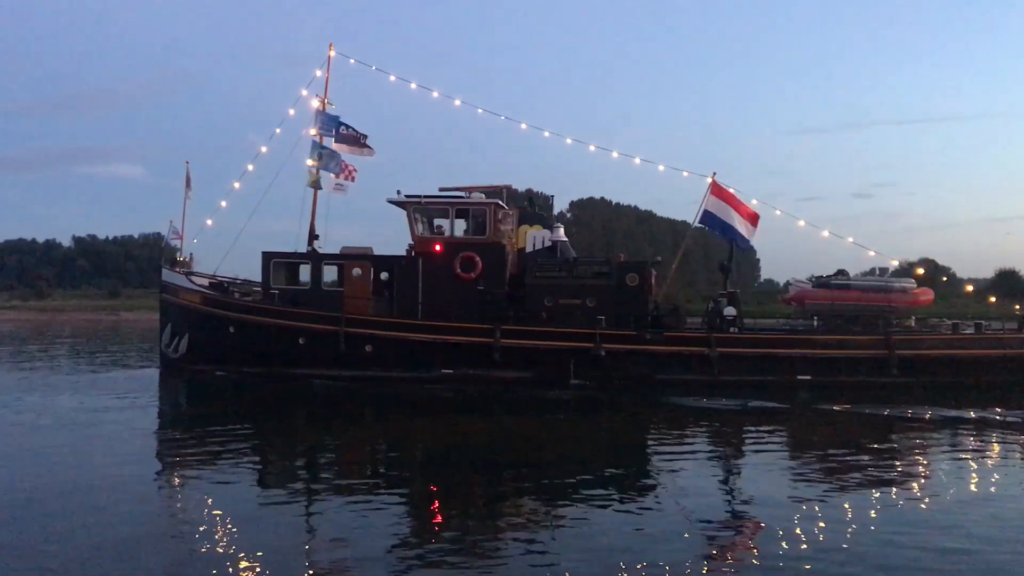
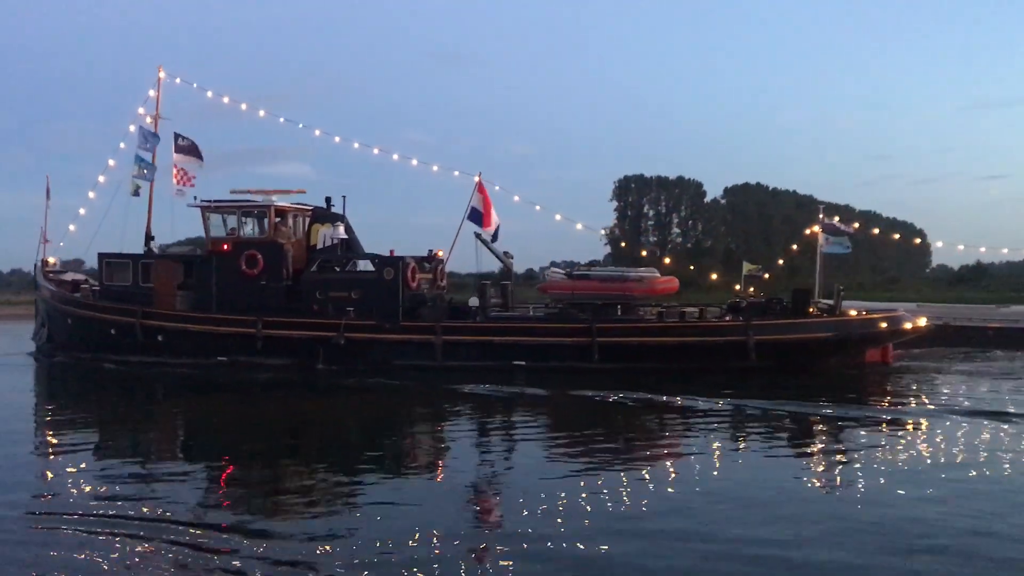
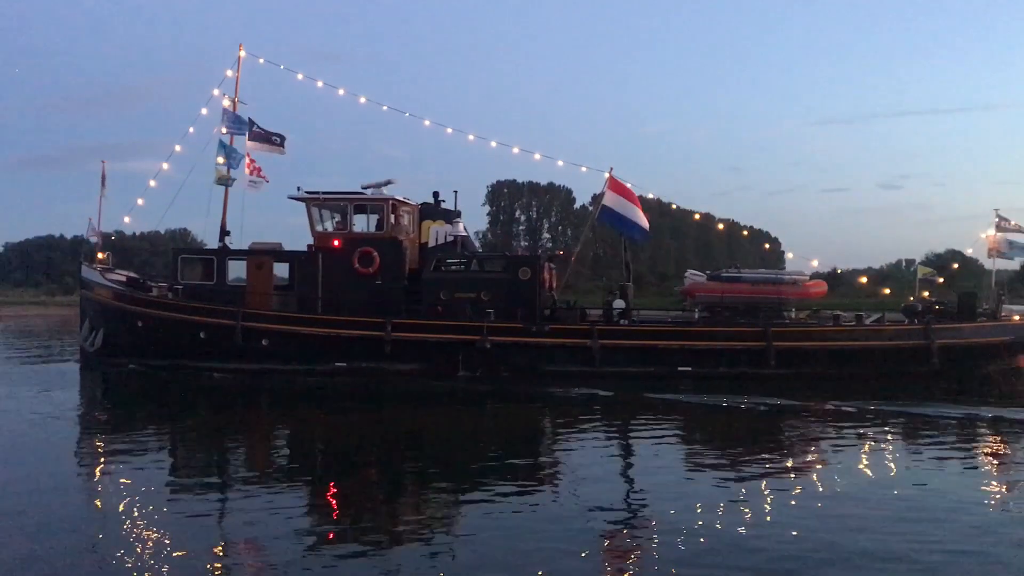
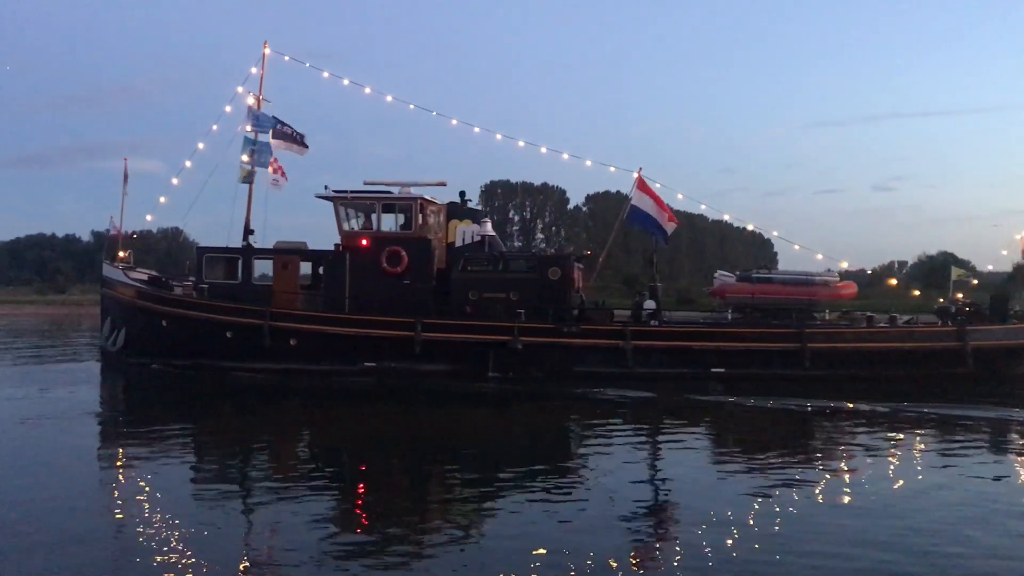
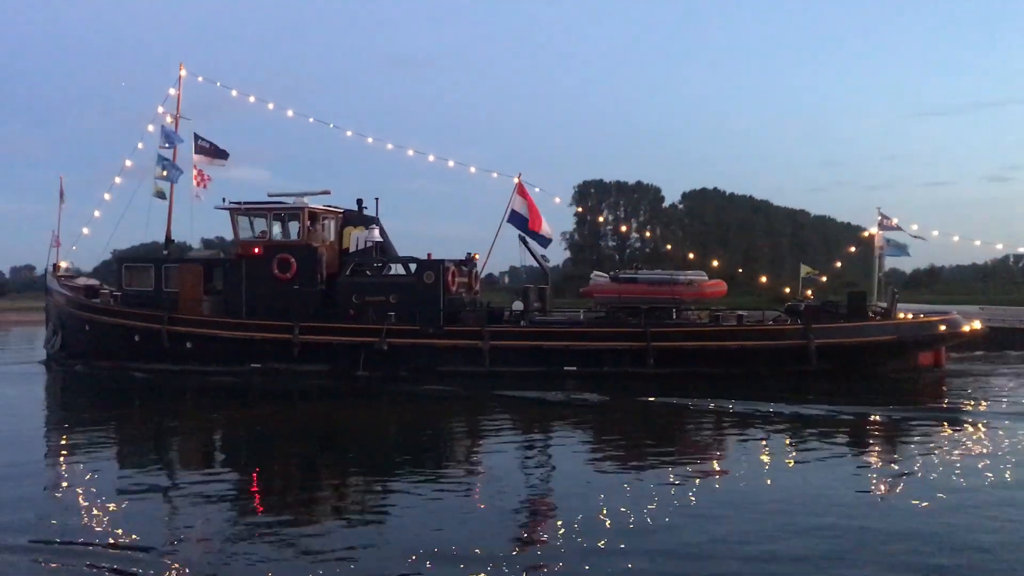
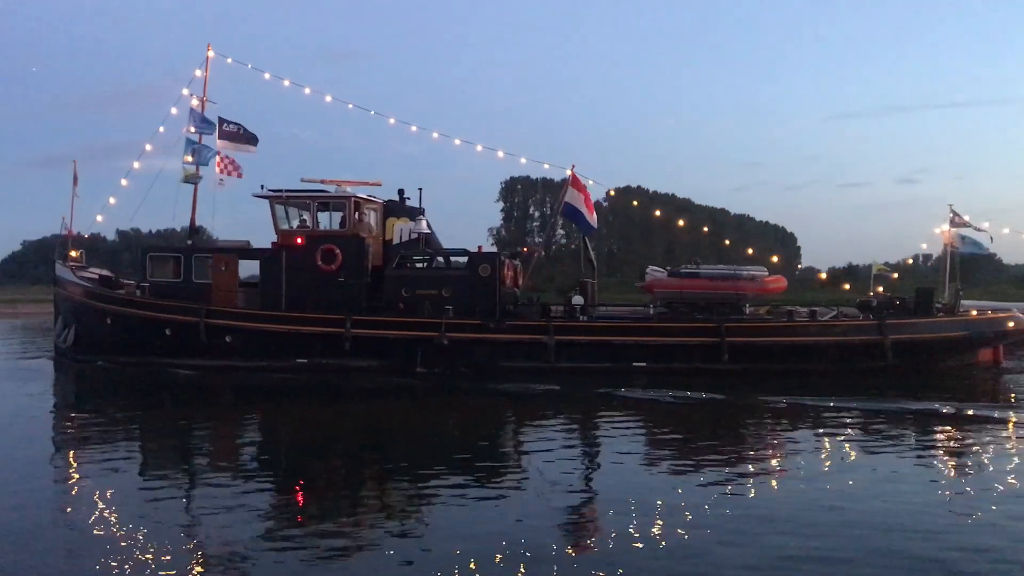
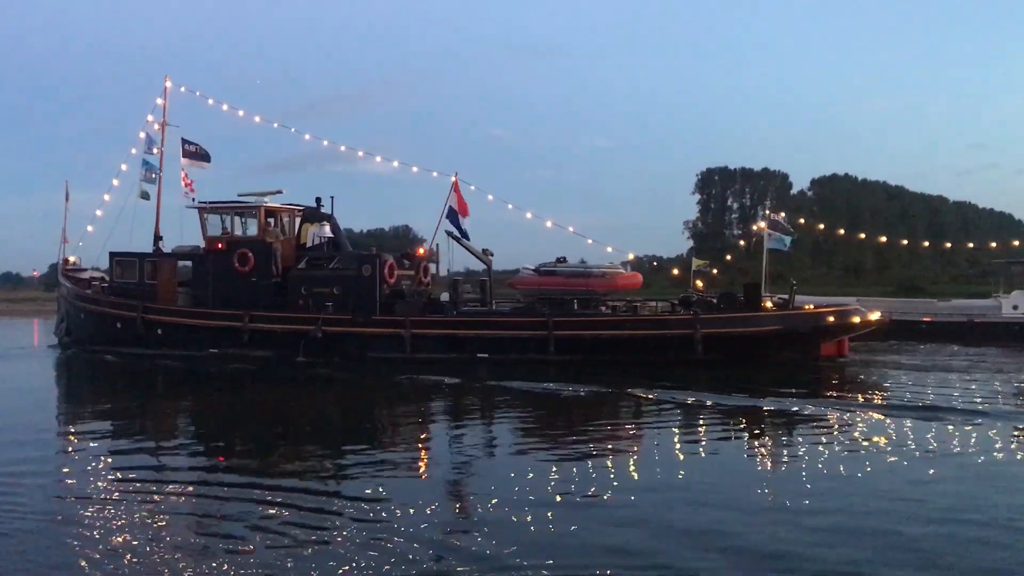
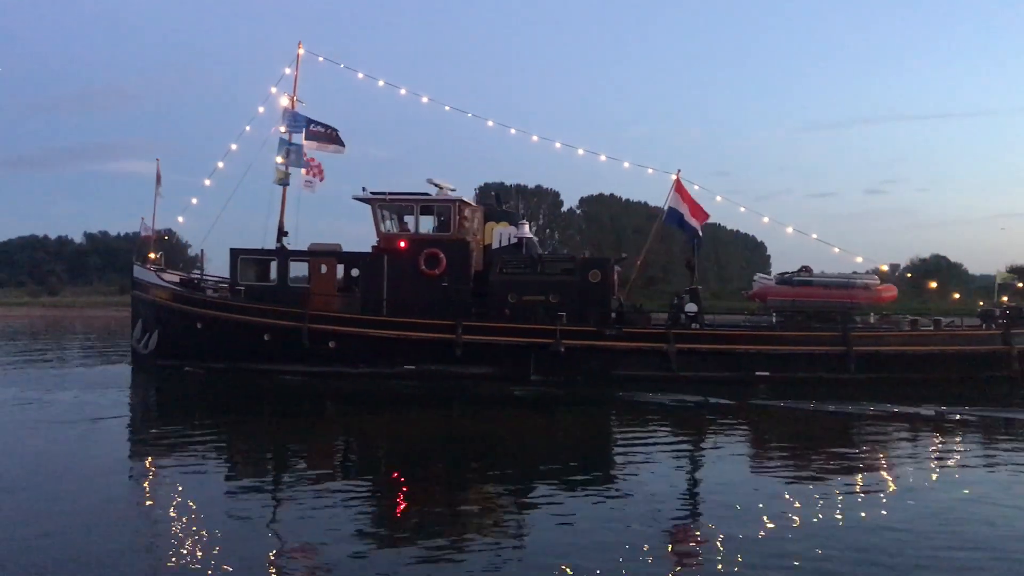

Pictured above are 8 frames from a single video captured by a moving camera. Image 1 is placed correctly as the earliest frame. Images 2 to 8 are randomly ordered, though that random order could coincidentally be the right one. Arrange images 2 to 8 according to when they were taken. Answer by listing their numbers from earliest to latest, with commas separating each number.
8, 4, 3, 6, 5, 2, 7
